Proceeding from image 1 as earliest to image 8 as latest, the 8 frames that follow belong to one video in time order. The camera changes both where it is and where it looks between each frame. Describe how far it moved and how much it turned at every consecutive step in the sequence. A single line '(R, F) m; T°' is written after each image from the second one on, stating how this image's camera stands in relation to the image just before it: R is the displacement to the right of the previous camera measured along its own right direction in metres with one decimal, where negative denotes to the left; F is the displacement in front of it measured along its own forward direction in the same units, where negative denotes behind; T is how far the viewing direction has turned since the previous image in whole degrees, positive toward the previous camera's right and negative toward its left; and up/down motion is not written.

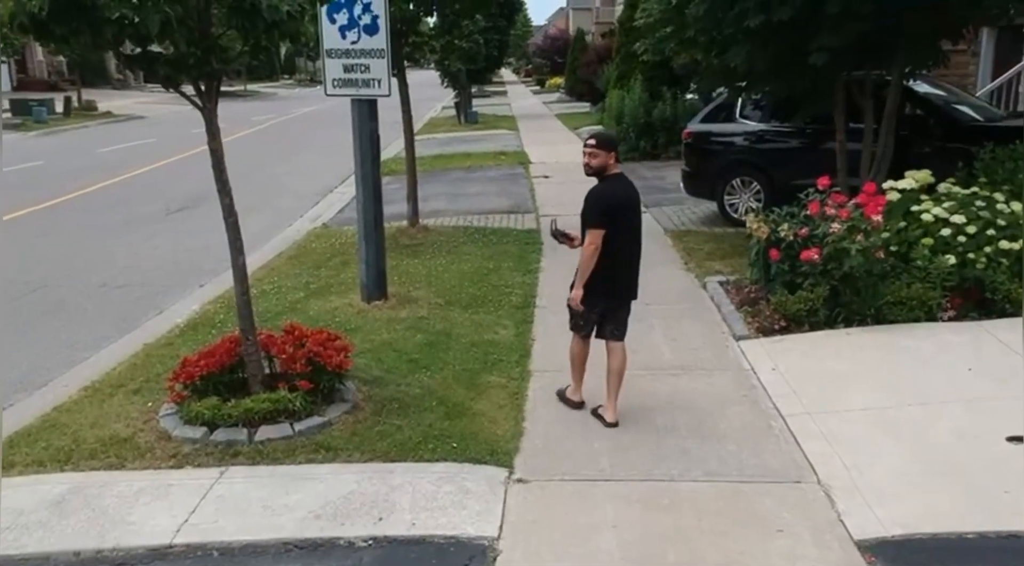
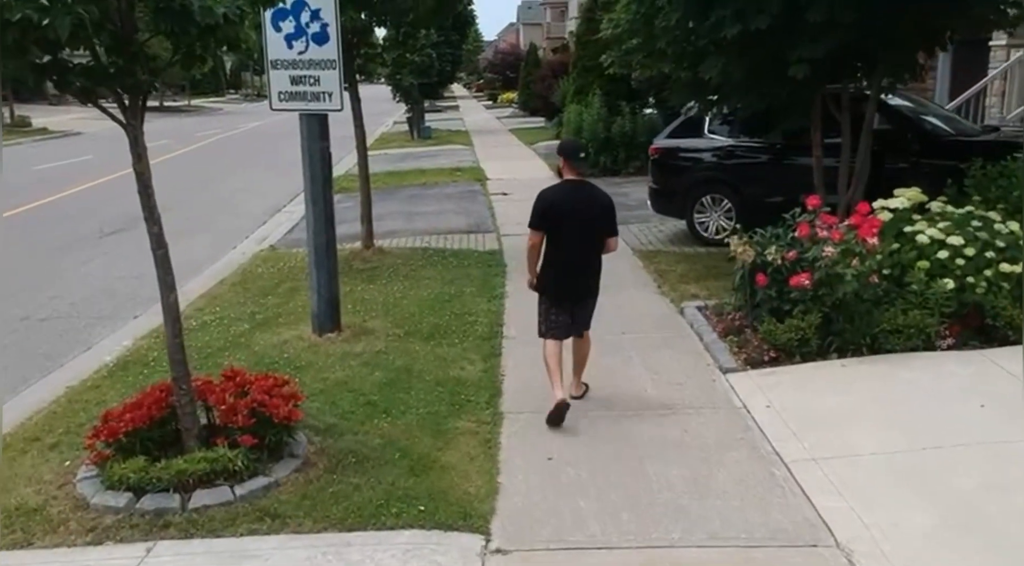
(-0.1, +0.6) m; +3°
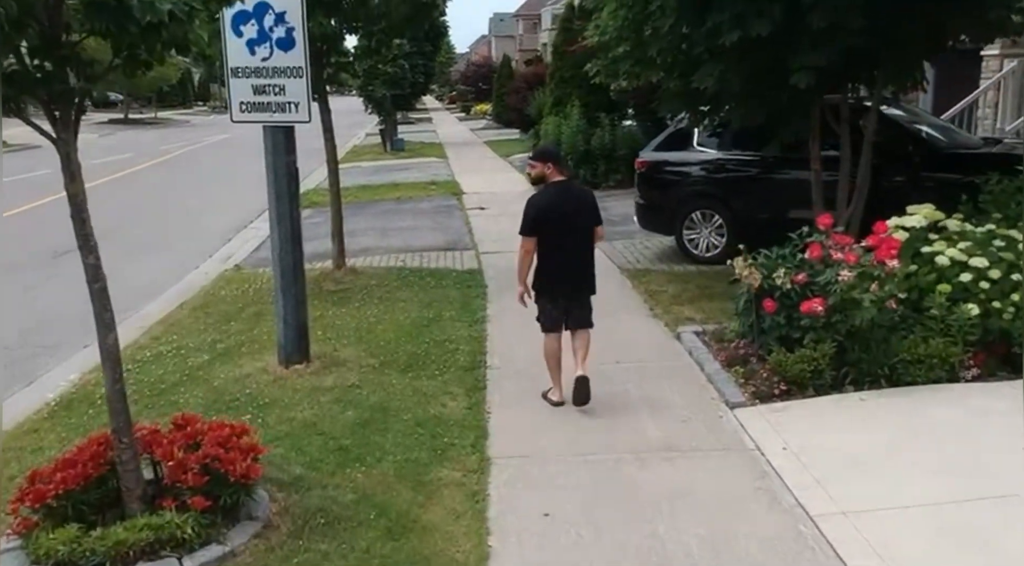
(-0.1, +0.6) m; +2°
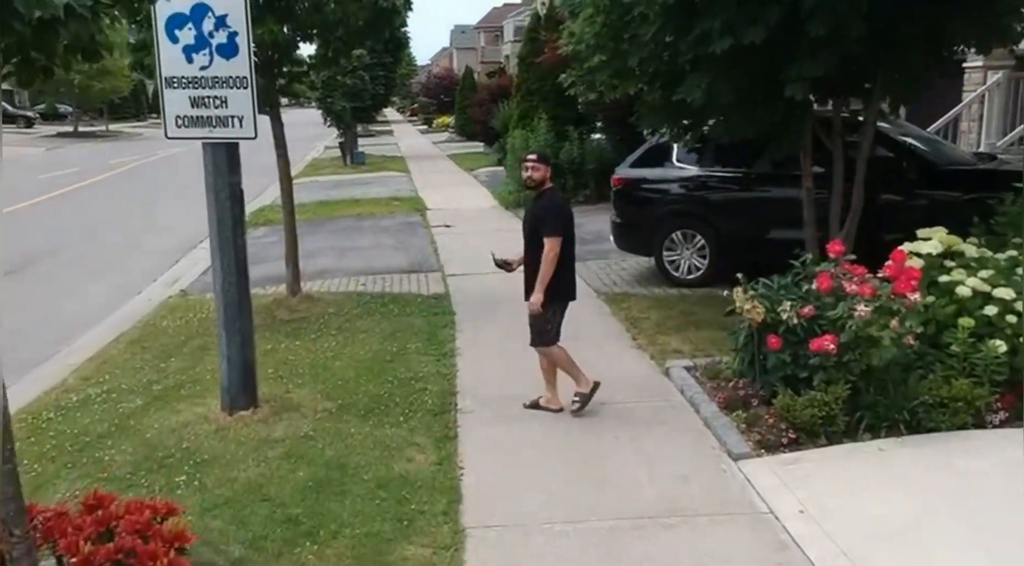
(-0.1, +0.7) m; +2°
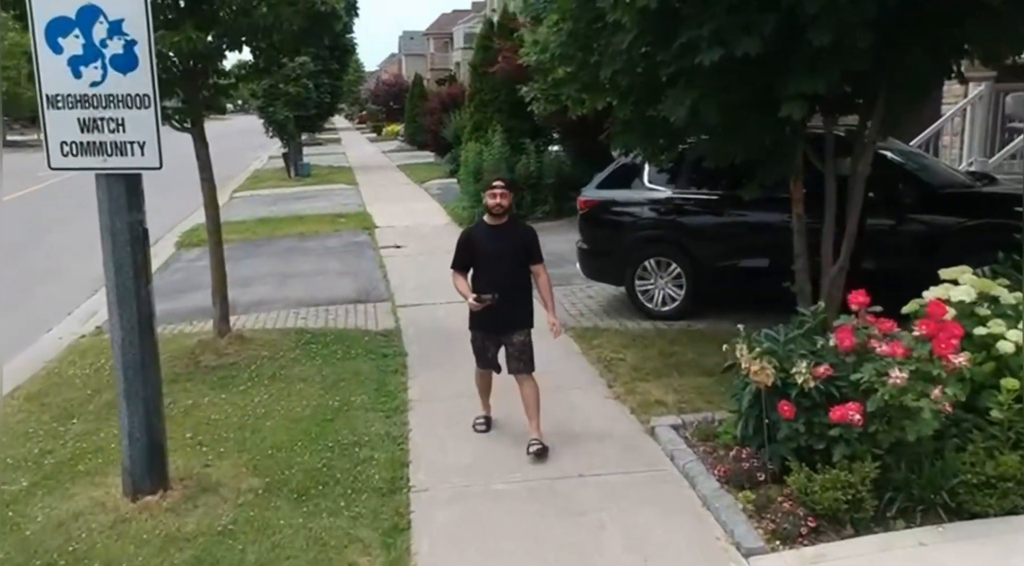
(0.0, +0.9) m; +3°
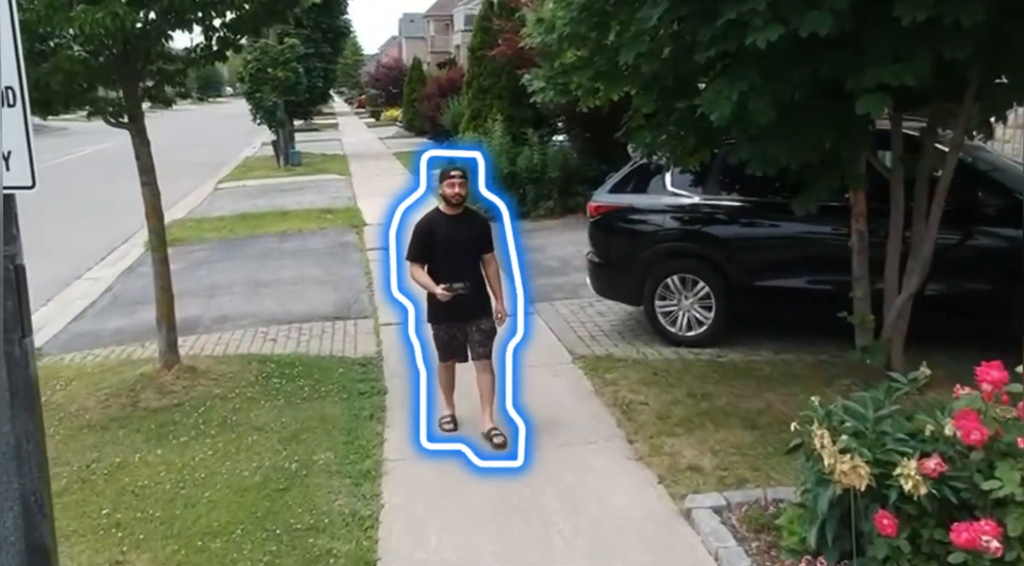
(0.0, +1.2) m; 0°
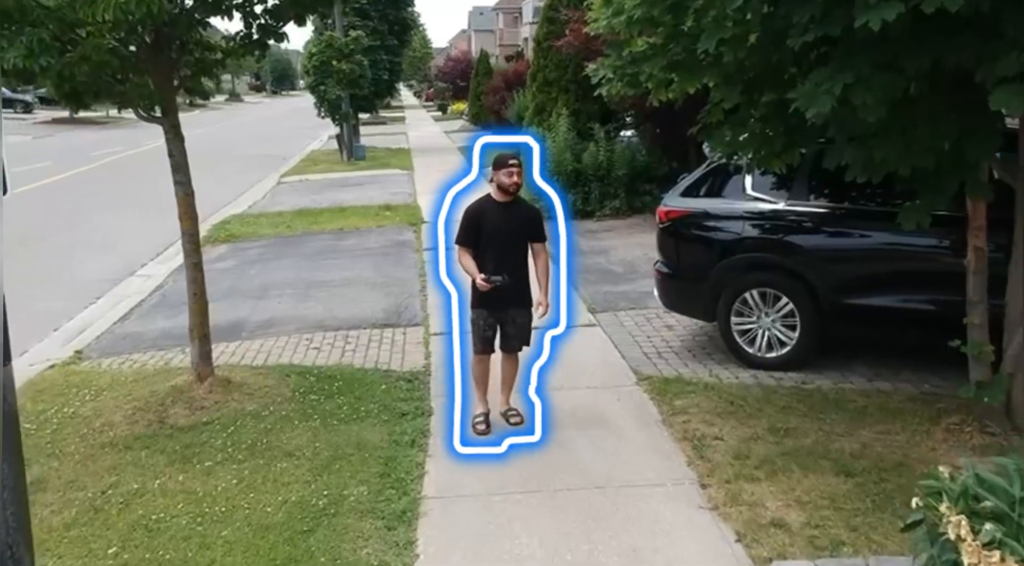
(0.0, +0.6) m; -4°
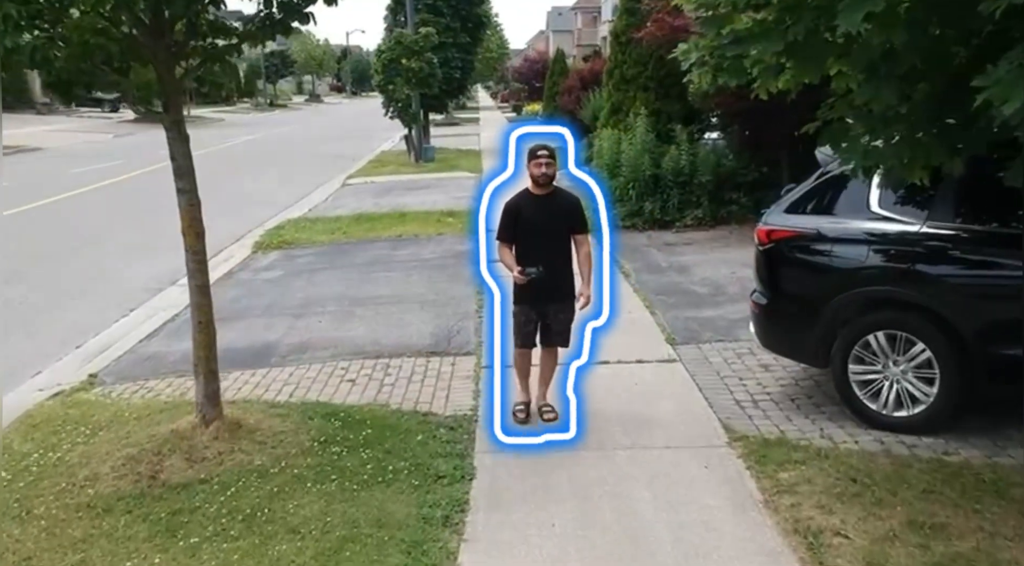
(0.0, +1.1) m; -5°
